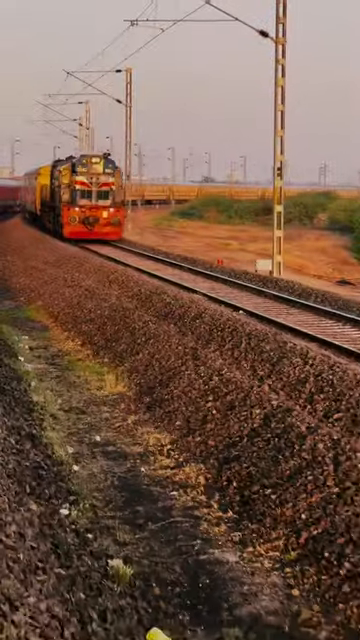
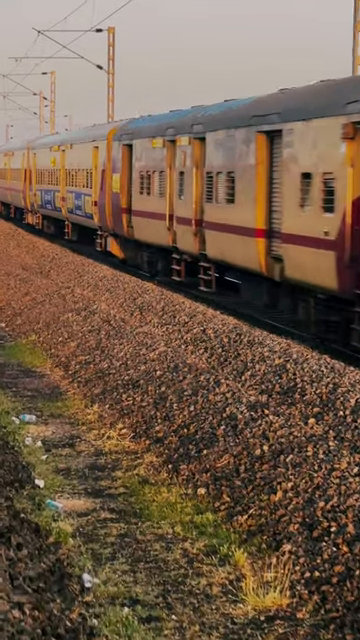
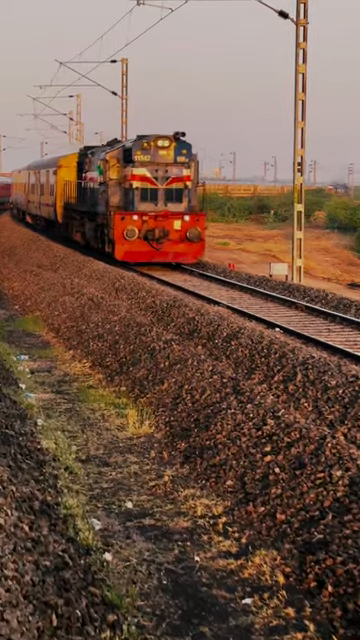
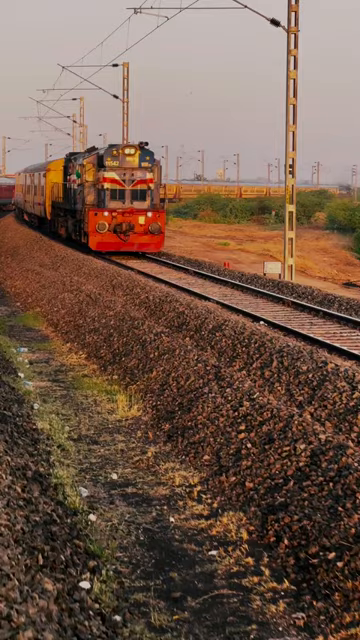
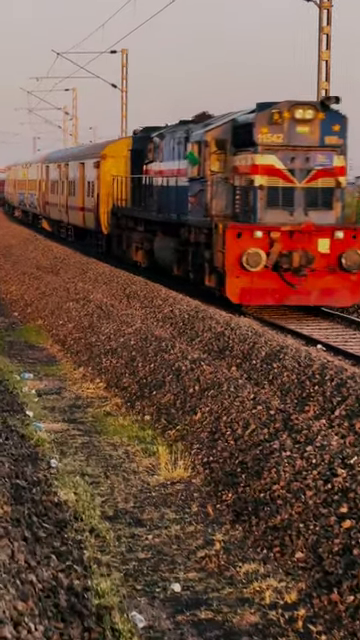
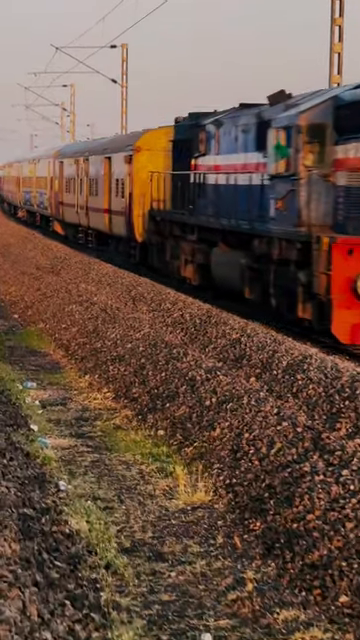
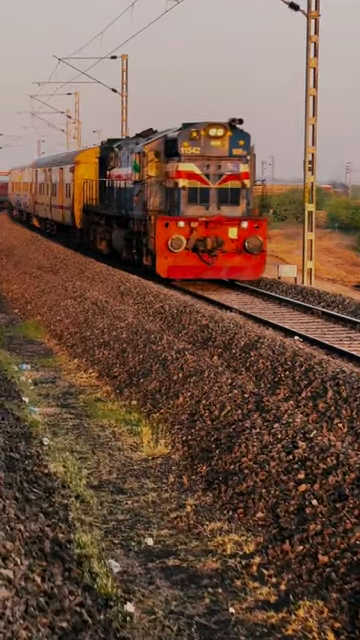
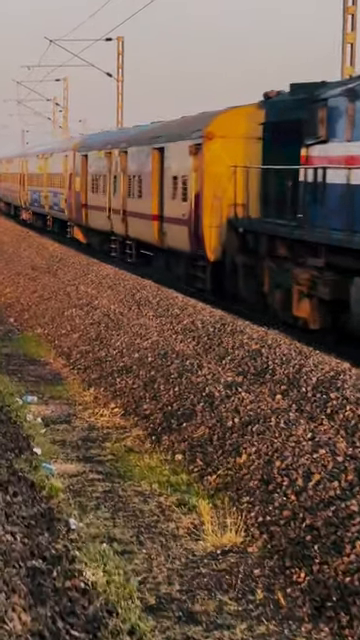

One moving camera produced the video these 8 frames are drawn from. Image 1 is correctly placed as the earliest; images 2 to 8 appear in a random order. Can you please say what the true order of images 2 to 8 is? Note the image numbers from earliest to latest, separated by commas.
4, 3, 7, 5, 6, 8, 2
